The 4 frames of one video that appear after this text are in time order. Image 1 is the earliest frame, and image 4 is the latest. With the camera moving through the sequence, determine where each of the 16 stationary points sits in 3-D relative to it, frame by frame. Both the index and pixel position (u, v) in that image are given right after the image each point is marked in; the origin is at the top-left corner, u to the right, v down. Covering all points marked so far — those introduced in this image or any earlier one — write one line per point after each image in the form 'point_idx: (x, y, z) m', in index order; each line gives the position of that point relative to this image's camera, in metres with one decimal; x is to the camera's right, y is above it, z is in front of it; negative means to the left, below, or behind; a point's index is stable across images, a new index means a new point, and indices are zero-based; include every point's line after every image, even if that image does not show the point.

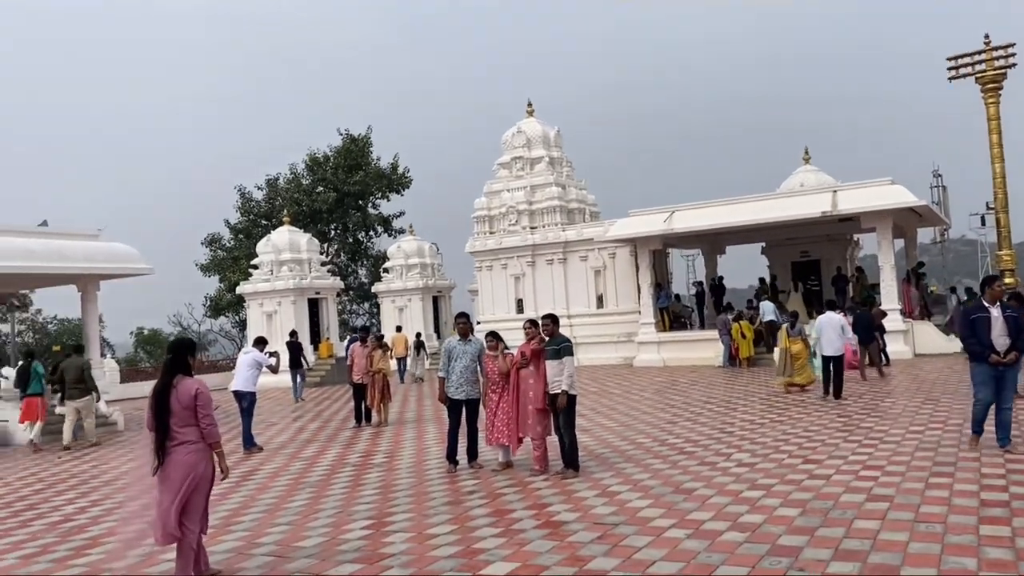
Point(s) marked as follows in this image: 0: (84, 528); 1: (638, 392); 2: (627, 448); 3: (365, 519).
0: (-3.3, -1.8, +6.7) m
1: (+2.1, -1.7, +14.6) m
2: (+1.2, -1.6, +9.0) m
3: (-1.1, -1.7, +6.5) m
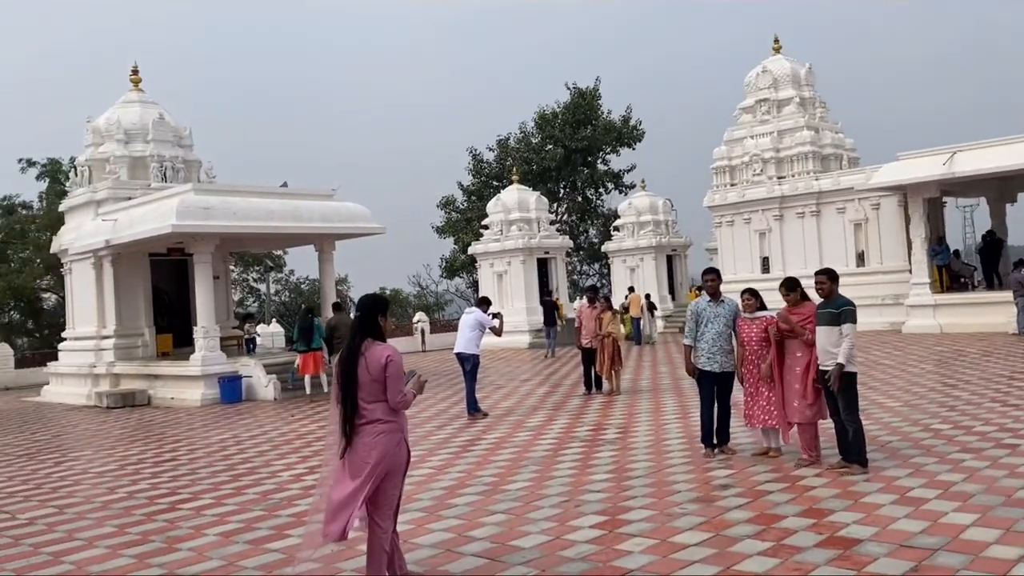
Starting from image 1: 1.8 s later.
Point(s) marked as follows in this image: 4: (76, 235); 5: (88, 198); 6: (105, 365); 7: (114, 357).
0: (-1.5, -1.5, +6.1) m
1: (+5.7, -1.1, +12.4) m
2: (+3.4, -1.2, +7.2) m
3: (+0.5, -1.4, +5.4) m
4: (-7.8, +0.9, +15.6) m
5: (-7.8, +1.6, +16.0) m
6: (-7.1, -1.3, +15.3) m
7: (-7.0, -1.2, +15.4) m
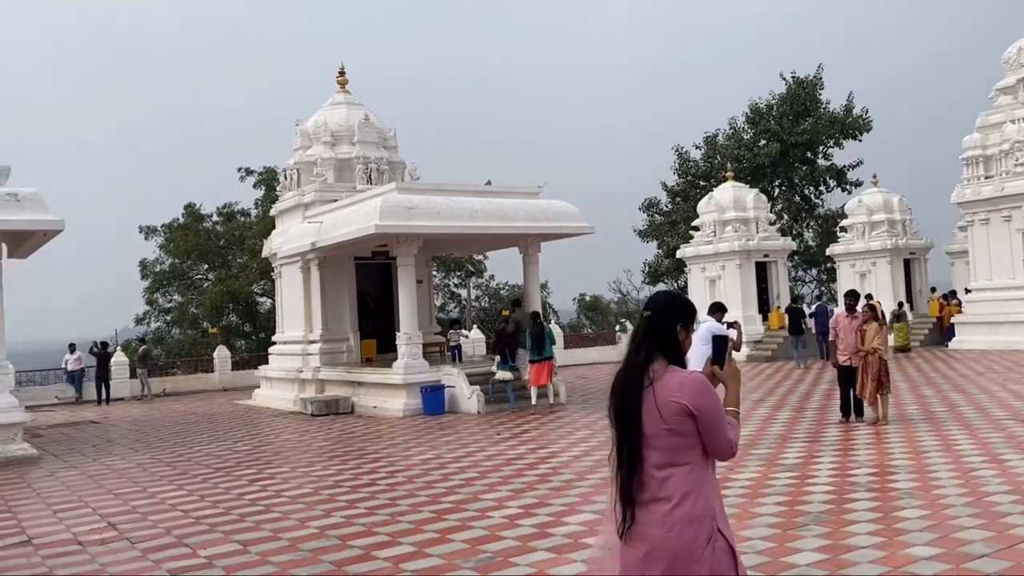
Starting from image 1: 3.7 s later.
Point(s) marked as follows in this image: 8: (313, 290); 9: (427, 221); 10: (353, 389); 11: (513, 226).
0: (0.0, -1.5, +4.9) m
1: (+8.4, -1.2, +9.4) m
2: (+5.0, -1.3, +4.9) m
3: (+1.8, -1.4, +3.7) m
4: (-4.0, +0.9, +15.5) m
5: (-3.9, +1.6, +15.9) m
6: (-3.5, -1.4, +15.1) m
7: (-3.3, -1.3, +15.2) m
8: (-3.5, 0.0, +15.2) m
9: (-1.2, +1.0, +12.8) m
10: (-2.6, -1.6, +14.1) m
11: (0.0, +1.0, +13.6) m
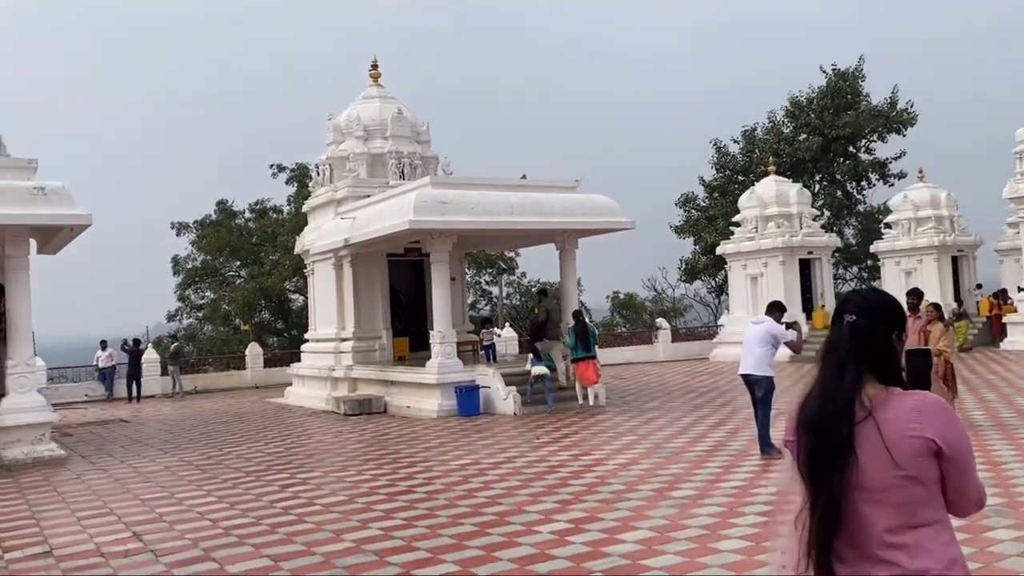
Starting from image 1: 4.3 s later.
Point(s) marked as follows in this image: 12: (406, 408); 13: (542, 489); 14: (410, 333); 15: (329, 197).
0: (+0.2, -1.5, +4.5) m
1: (+8.8, -1.2, +8.7) m
2: (+5.3, -1.2, +4.3) m
3: (+2.0, -1.4, +3.2) m
4: (-3.4, +0.9, +15.2) m
5: (-3.3, +1.6, +15.6) m
6: (-2.8, -1.4, +14.8) m
7: (-2.7, -1.2, +14.9) m
8: (-2.8, 0.0, +14.9) m
9: (-0.7, +1.0, +12.4) m
10: (-2.0, -1.6, +13.8) m
11: (+0.6, +1.0, +13.1) m
12: (-1.6, -1.8, +13.0) m
13: (+0.2, -1.6, +6.7) m
14: (-1.8, -0.8, +15.9) m
15: (-3.3, +1.6, +15.6) m
